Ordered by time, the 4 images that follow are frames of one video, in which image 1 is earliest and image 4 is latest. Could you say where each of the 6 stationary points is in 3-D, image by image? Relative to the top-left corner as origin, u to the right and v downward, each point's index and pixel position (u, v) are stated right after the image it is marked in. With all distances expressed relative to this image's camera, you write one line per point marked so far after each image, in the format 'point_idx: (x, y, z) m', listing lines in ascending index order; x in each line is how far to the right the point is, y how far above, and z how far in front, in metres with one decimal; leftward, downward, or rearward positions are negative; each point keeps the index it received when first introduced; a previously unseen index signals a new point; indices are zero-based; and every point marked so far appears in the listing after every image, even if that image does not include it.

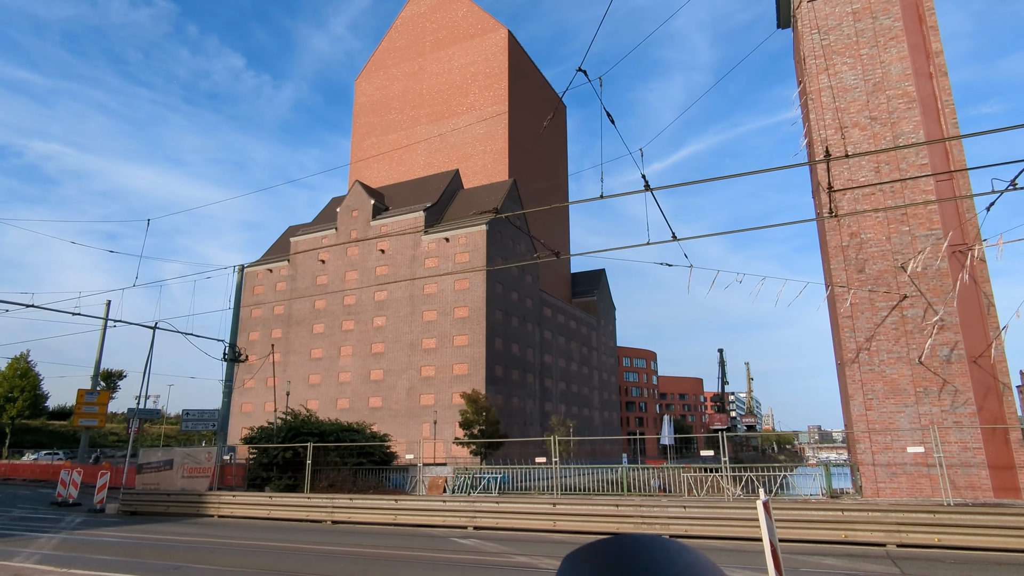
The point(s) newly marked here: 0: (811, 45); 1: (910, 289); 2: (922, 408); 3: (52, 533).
0: (+8.8, +7.2, +18.5) m
1: (+10.1, 0.0, +15.9) m
2: (+10.0, -2.9, +15.3) m
3: (-9.4, -5.0, +12.9) m
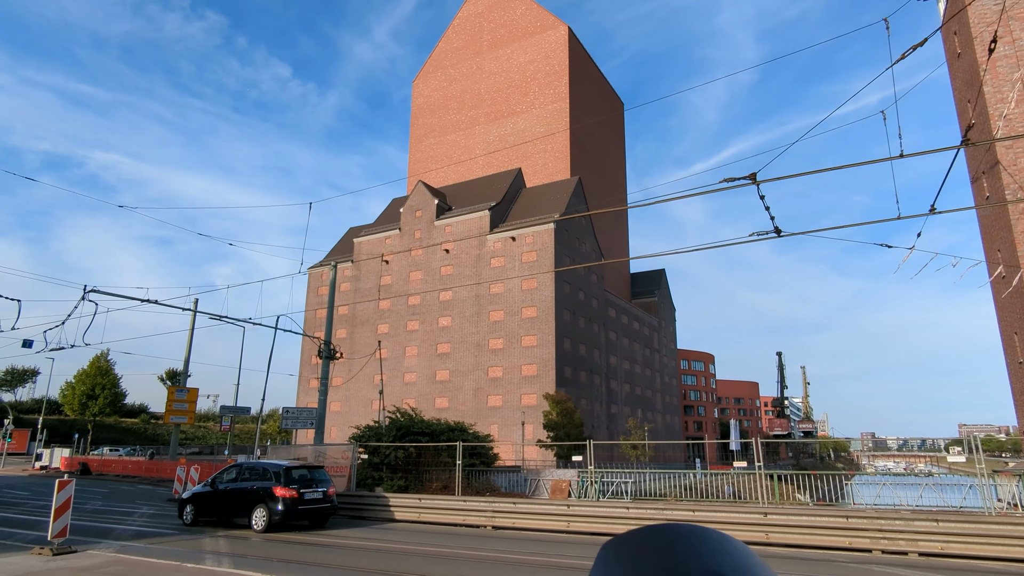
0: (+12.5, +7.4, +16.8) m
1: (+13.7, +0.2, +14.1) m
2: (+13.5, -2.7, +13.5) m
3: (-6.0, -4.8, +12.3) m
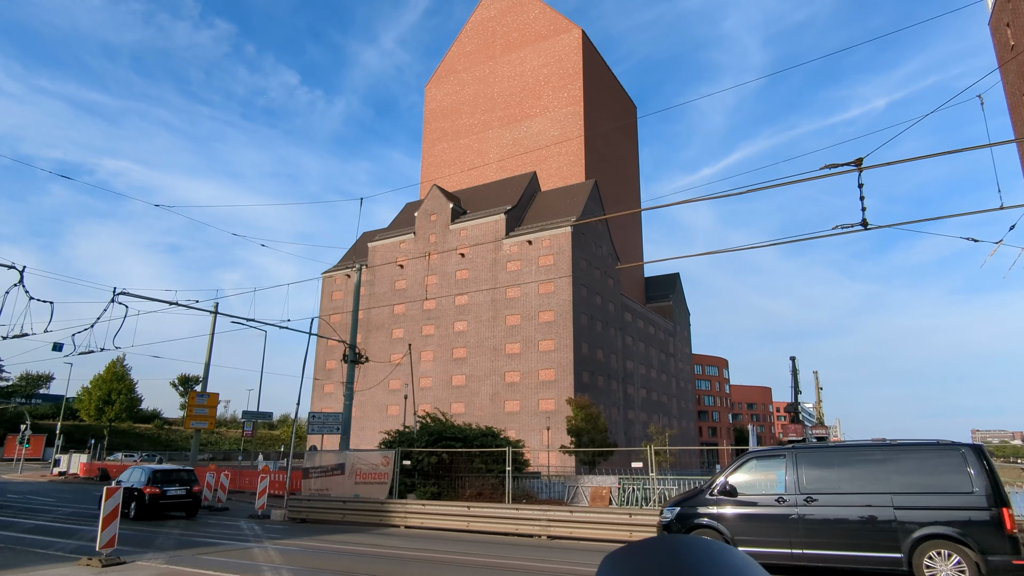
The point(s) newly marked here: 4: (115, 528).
0: (+13.6, +7.4, +16.2) m
1: (+14.7, +0.3, +13.5) m
2: (+14.6, -2.6, +12.8) m
3: (-5.0, -4.8, +11.8) m
4: (-5.9, -3.5, +9.2) m
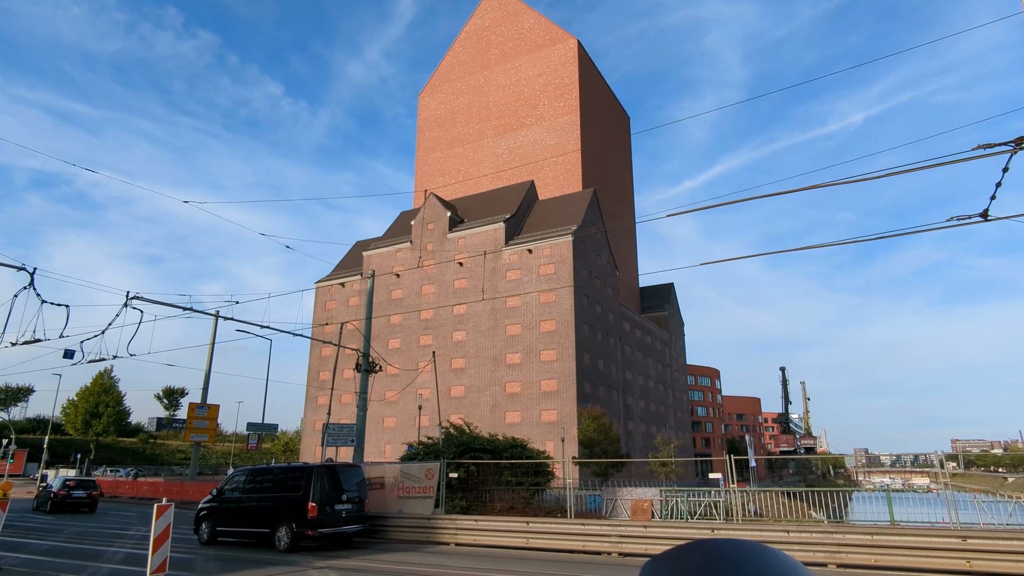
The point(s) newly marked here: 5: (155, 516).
0: (+14.7, +7.4, +16.0) m
1: (+15.9, +0.3, +13.1) m
2: (+15.8, -2.6, +12.4) m
3: (-3.8, -4.8, +10.9) m
4: (-4.6, -3.5, +8.3) m
5: (-4.7, -3.0, +8.3) m
